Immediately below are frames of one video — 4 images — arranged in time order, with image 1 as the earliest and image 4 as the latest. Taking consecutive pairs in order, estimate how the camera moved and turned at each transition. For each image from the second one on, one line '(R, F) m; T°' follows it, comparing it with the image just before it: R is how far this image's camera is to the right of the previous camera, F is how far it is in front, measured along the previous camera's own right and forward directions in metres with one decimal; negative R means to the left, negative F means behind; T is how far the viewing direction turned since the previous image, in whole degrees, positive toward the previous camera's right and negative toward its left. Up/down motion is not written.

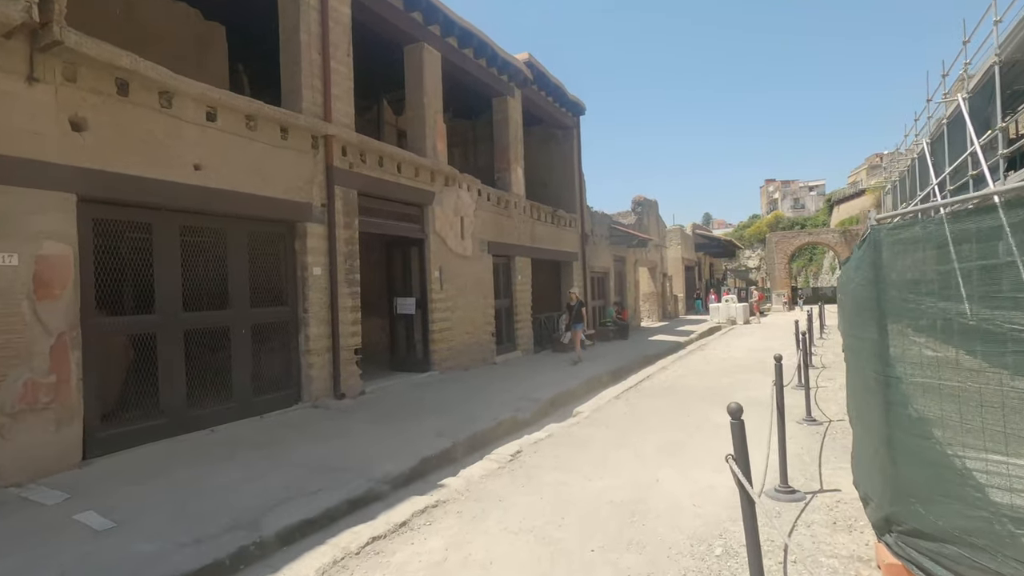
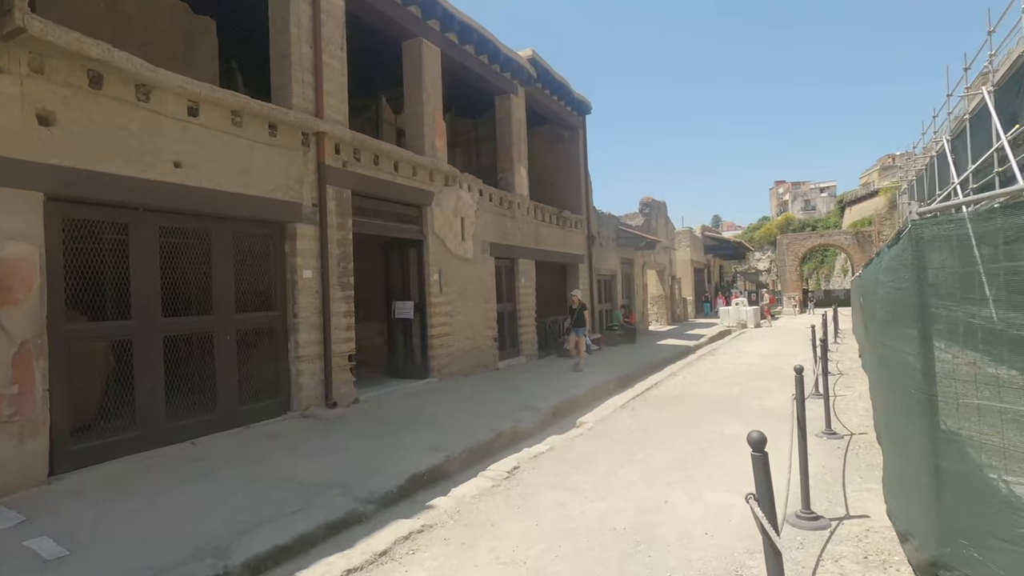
(+0.1, +0.4) m; -1°
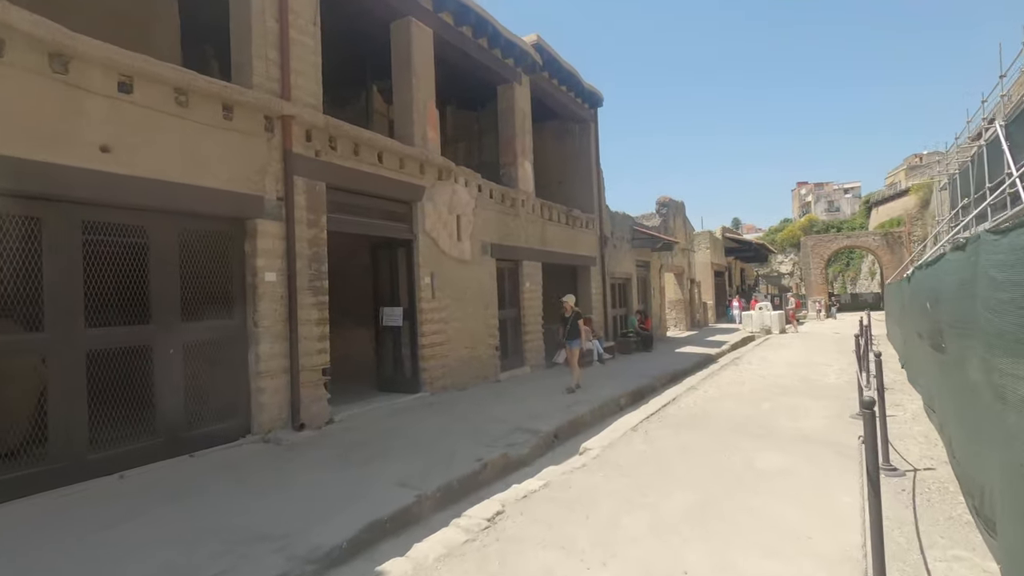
(+0.3, +1.0) m; -2°
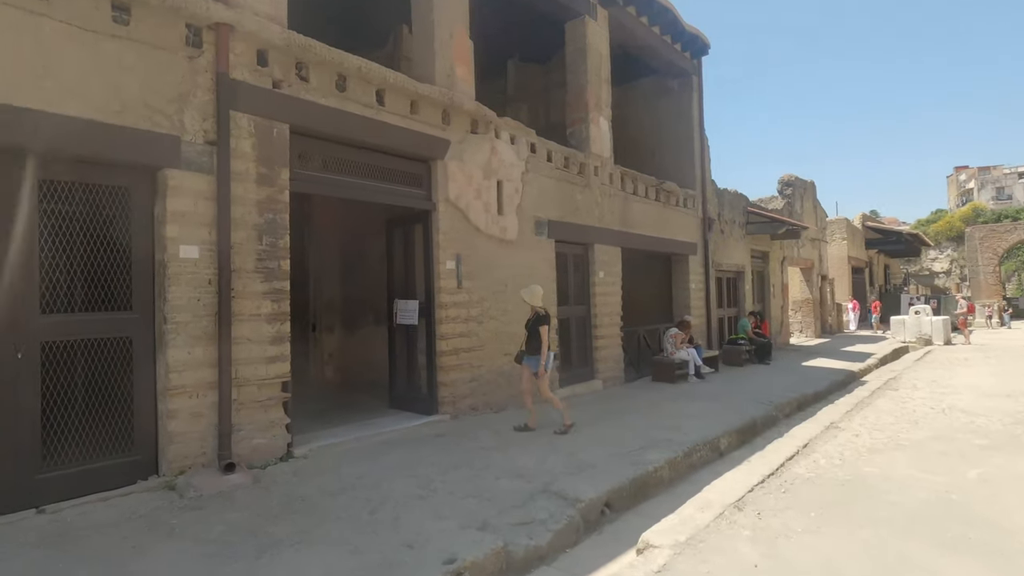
(+0.6, +2.5) m; -11°
